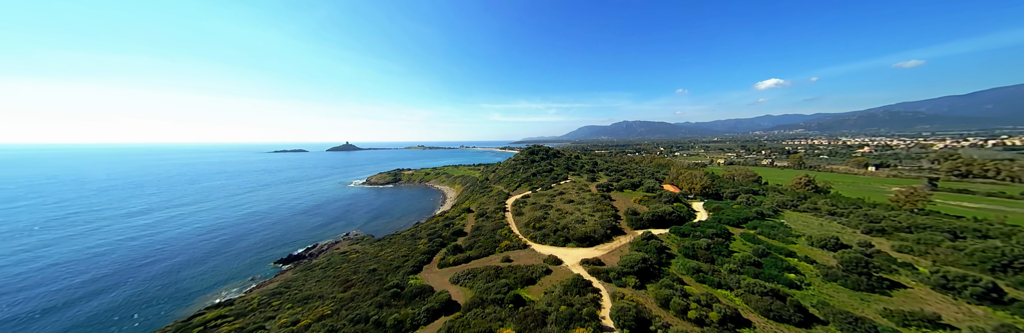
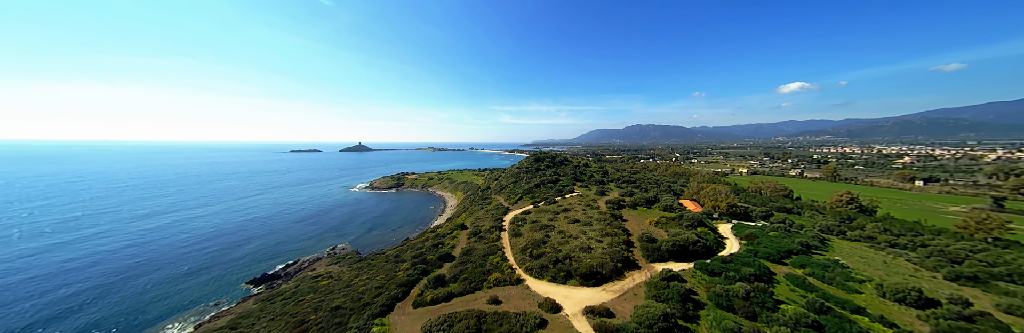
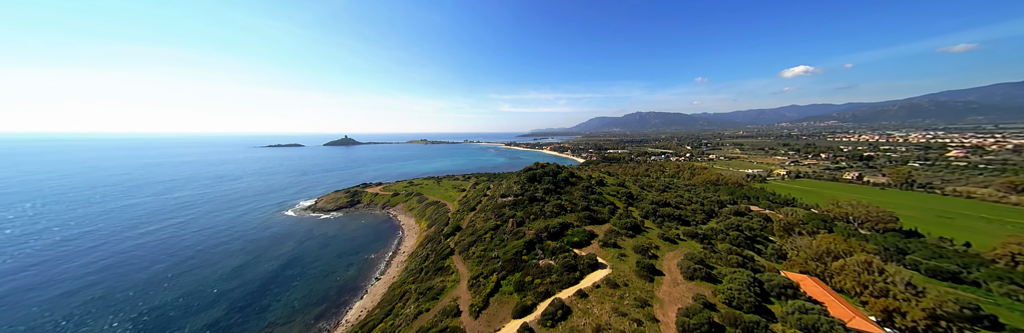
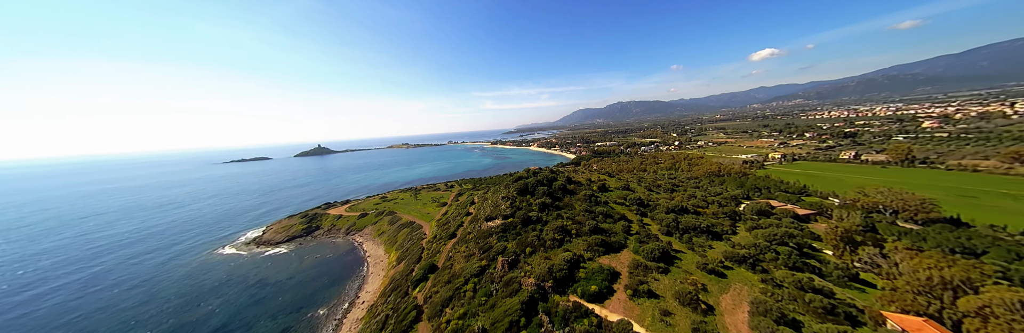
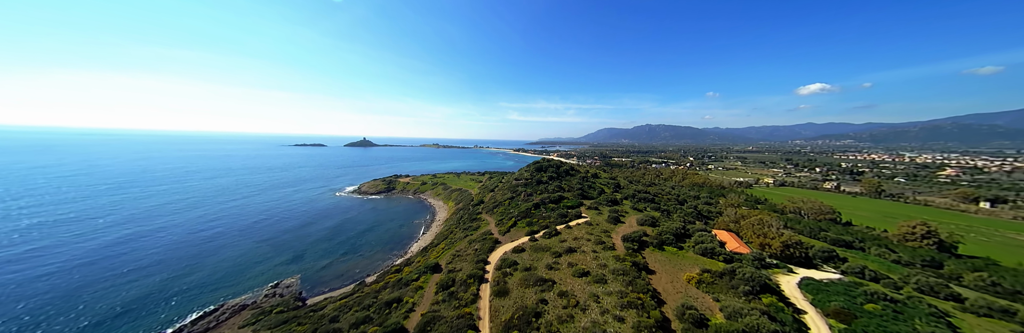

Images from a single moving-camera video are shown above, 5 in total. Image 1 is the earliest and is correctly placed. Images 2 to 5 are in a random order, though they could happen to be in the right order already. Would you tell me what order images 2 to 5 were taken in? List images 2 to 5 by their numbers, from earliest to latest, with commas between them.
2, 5, 3, 4
